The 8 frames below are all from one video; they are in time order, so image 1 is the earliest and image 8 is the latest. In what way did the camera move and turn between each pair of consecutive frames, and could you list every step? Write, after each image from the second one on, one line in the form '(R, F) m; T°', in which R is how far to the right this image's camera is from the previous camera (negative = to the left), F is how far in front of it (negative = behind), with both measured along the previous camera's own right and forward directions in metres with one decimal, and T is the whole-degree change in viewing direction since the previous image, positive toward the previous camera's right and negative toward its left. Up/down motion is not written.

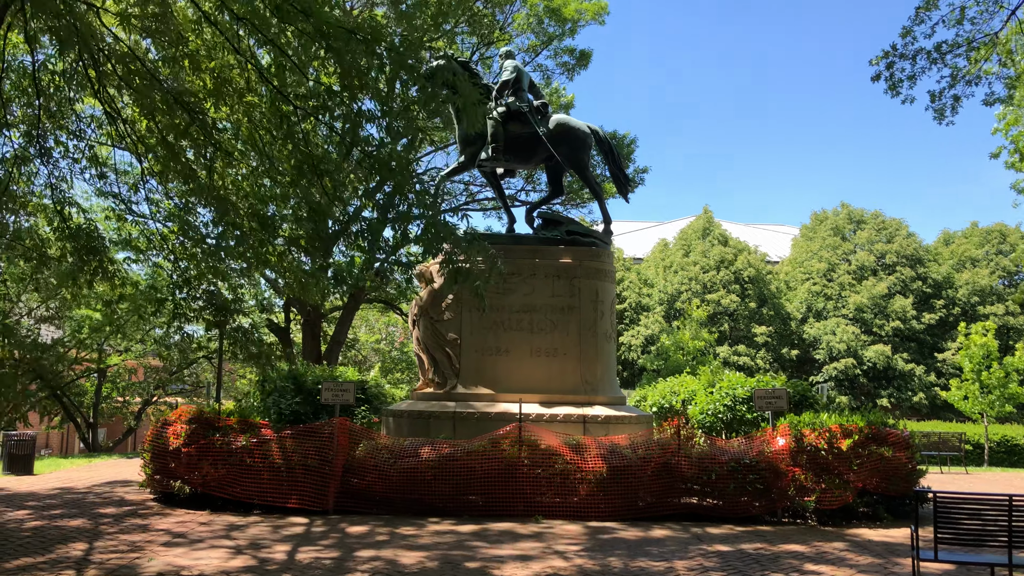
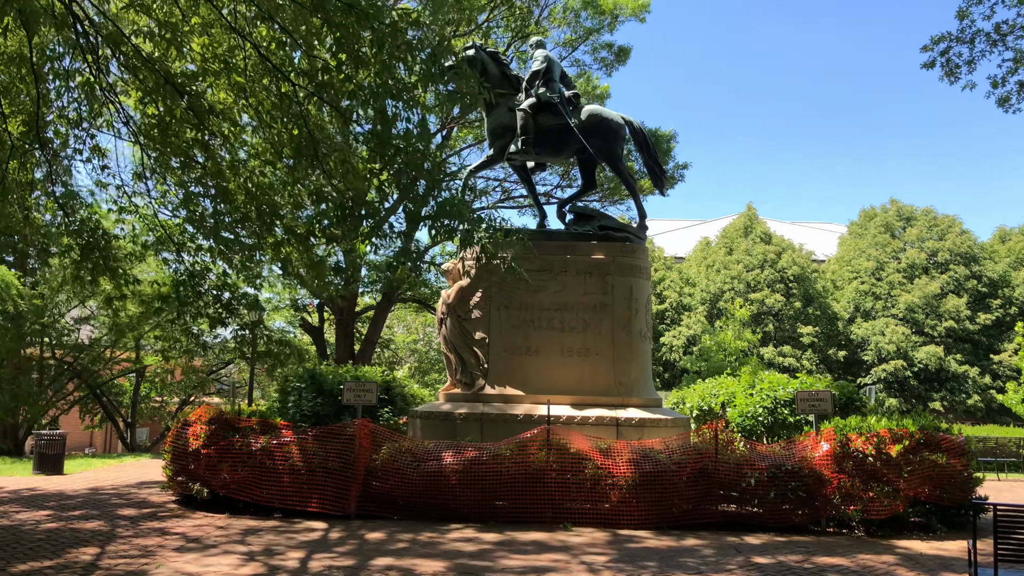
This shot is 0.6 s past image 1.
(+0.1, +0.3) m; -3°
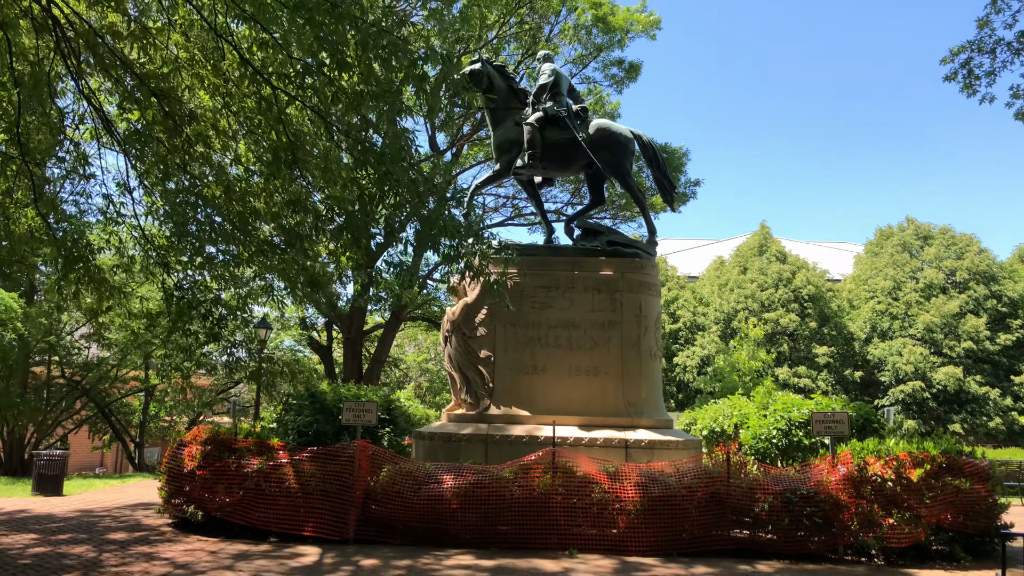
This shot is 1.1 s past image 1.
(+0.1, +0.2) m; -1°
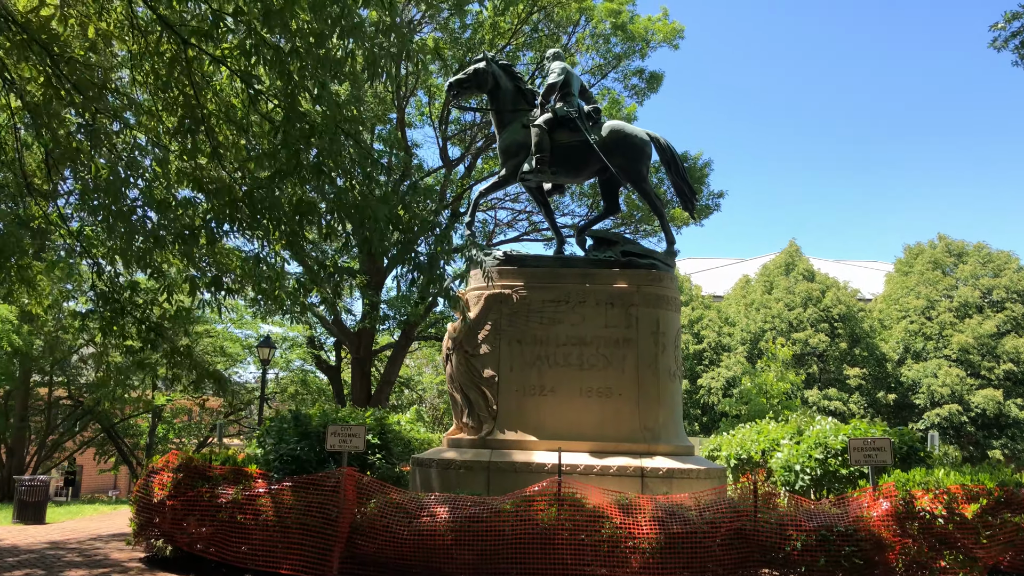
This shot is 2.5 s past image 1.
(+0.2, +0.7) m; -2°
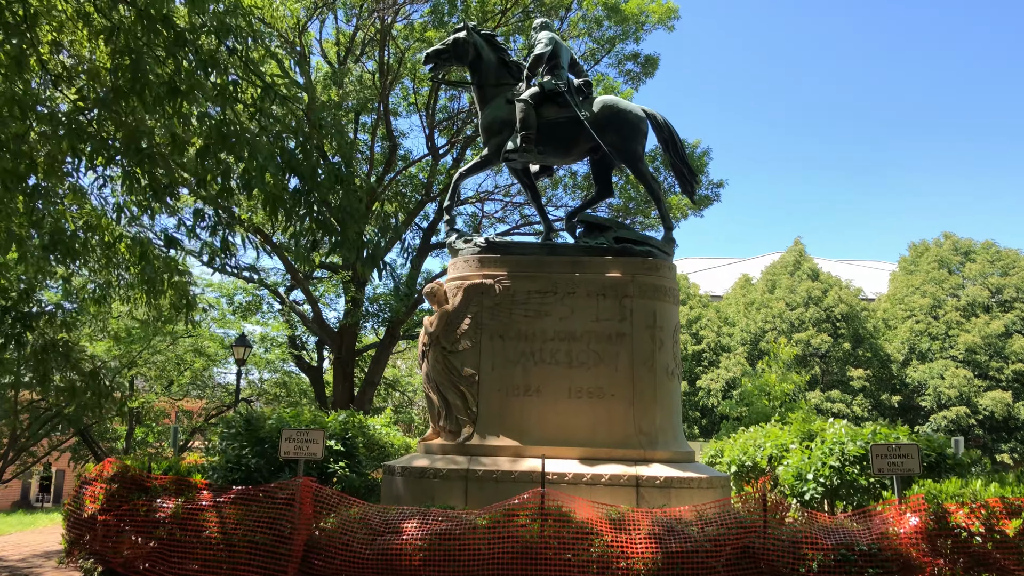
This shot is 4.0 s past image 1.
(+0.2, +0.8) m; 0°
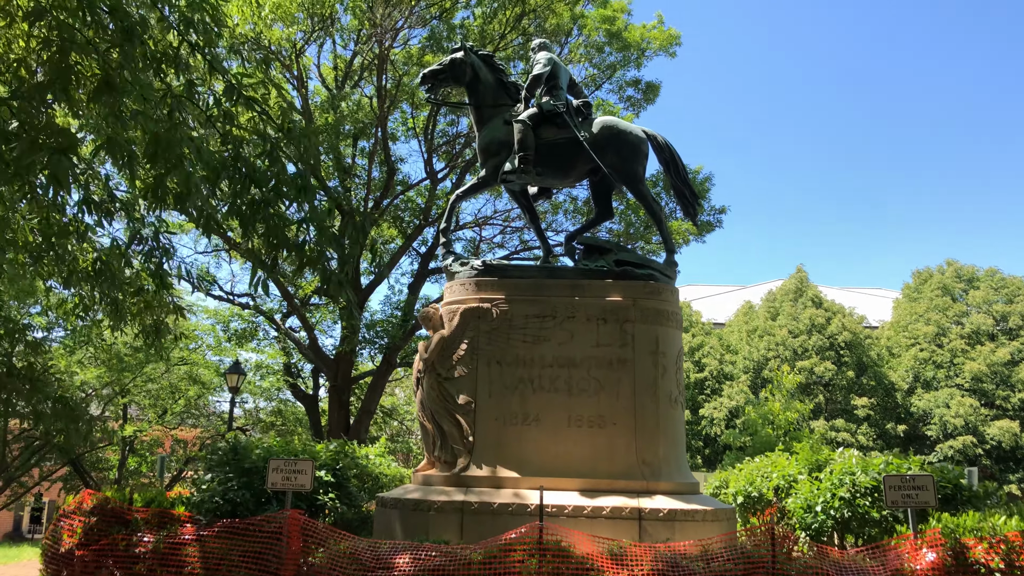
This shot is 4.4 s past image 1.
(0.0, +0.2) m; 0°
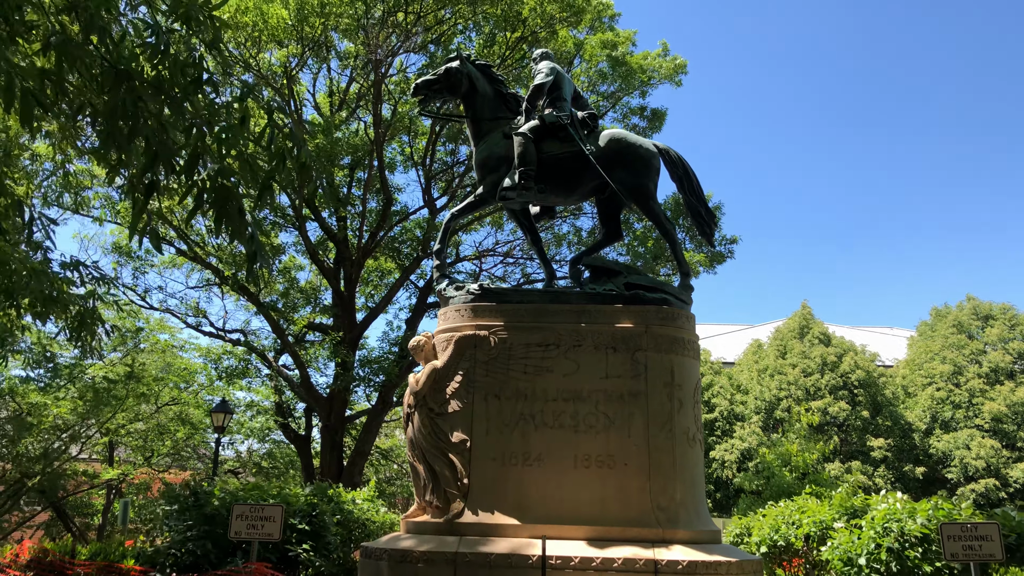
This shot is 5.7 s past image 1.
(0.0, +0.7) m; 0°
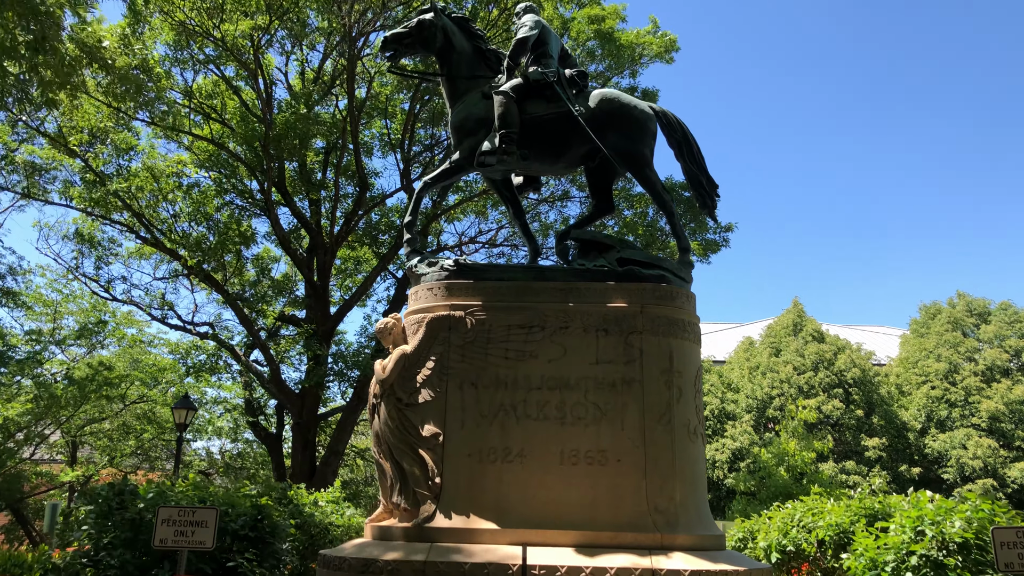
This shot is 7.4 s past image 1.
(+0.1, +0.8) m; +1°
